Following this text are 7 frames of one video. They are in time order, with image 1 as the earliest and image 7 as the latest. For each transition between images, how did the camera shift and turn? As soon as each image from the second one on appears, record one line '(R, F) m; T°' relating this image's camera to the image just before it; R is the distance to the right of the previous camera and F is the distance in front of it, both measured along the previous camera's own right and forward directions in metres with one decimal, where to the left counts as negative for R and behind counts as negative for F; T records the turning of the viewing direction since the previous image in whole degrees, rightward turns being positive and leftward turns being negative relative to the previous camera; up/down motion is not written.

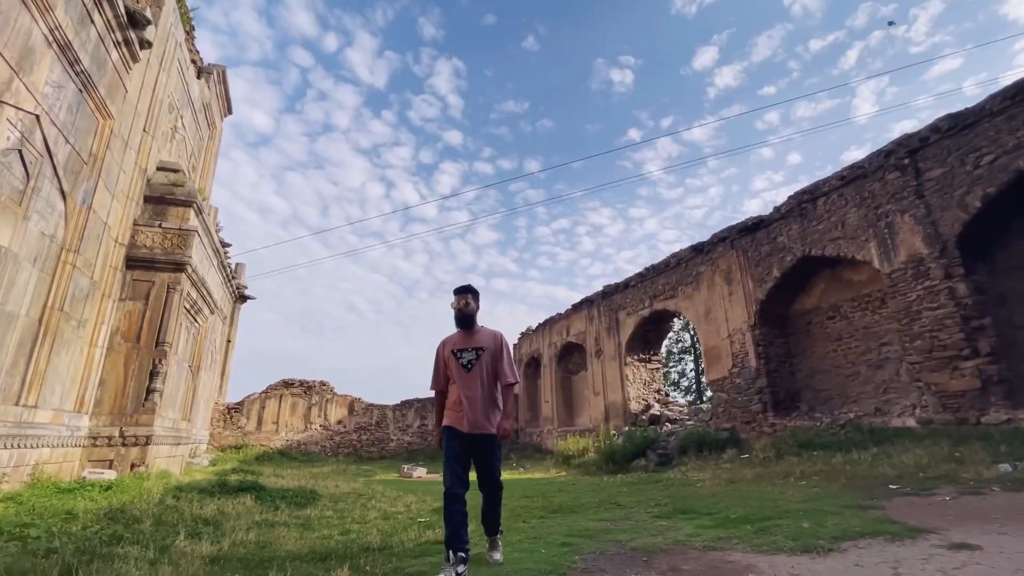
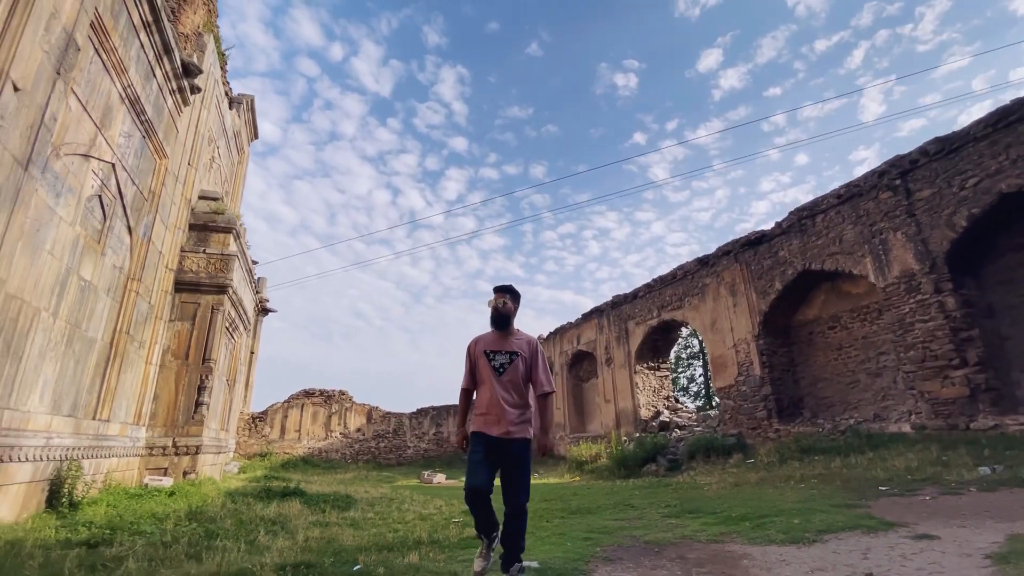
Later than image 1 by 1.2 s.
(-0.2, -0.6) m; -1°
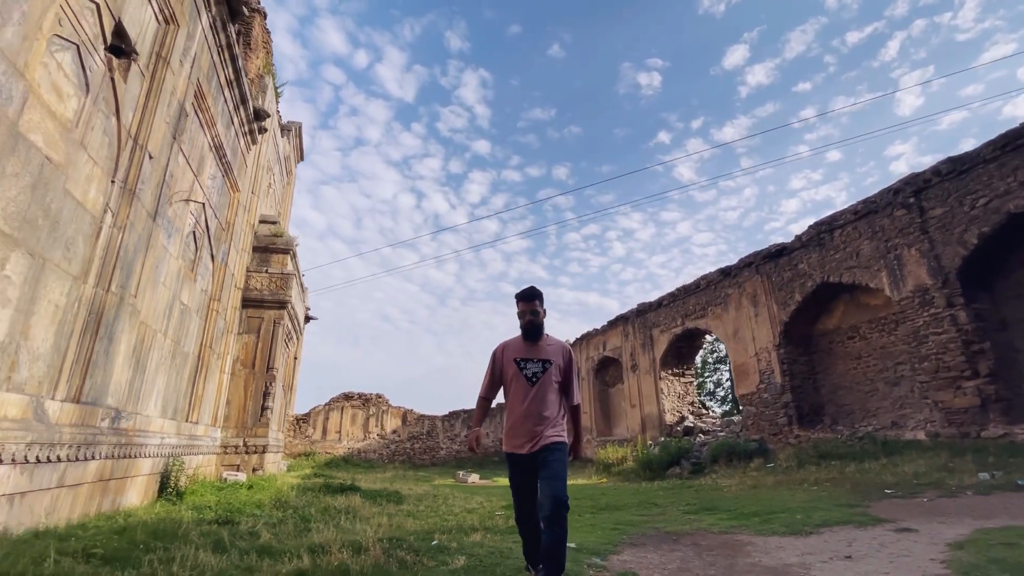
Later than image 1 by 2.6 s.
(-0.1, -0.7) m; -3°
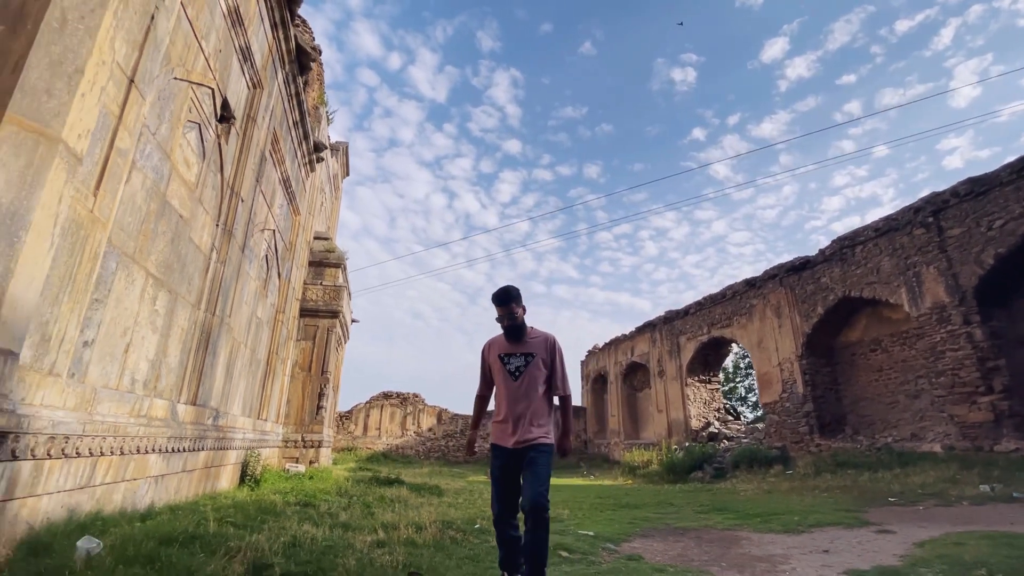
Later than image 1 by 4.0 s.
(0.0, -0.7) m; -4°
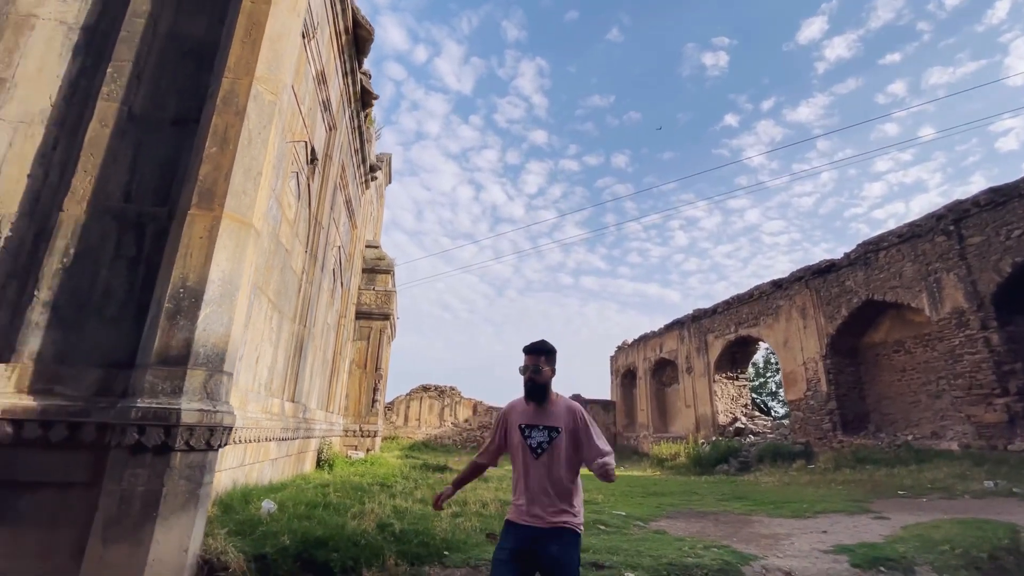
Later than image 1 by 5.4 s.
(-0.2, -0.8) m; -3°
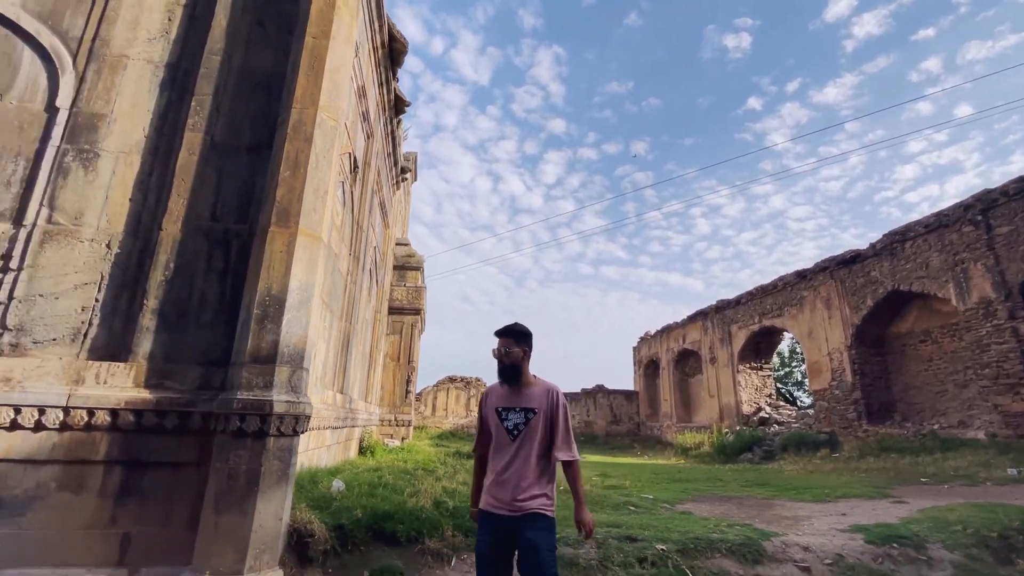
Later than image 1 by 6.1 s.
(-0.1, -0.4) m; -2°
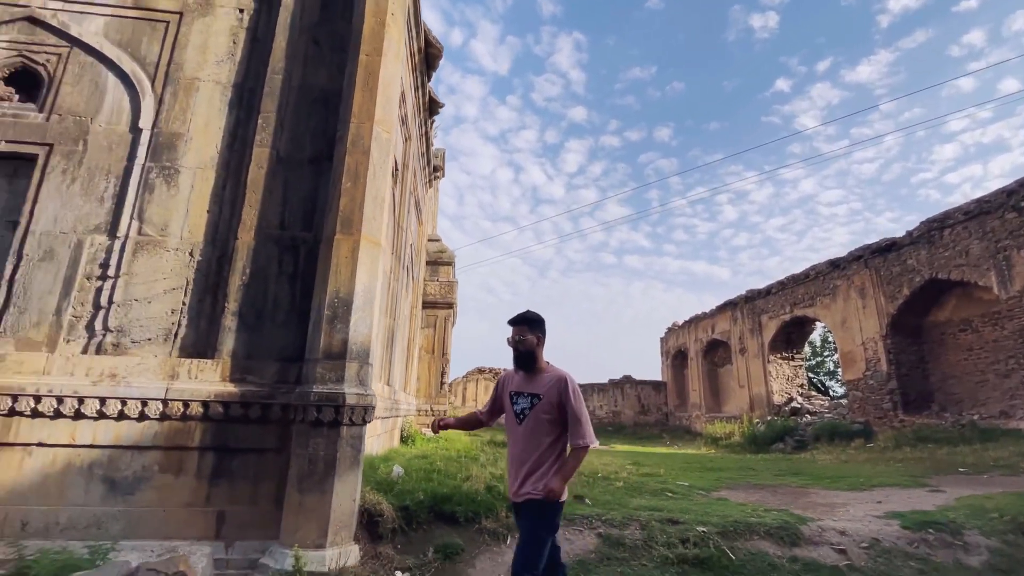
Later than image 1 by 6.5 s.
(-0.2, -0.2) m; -3°
